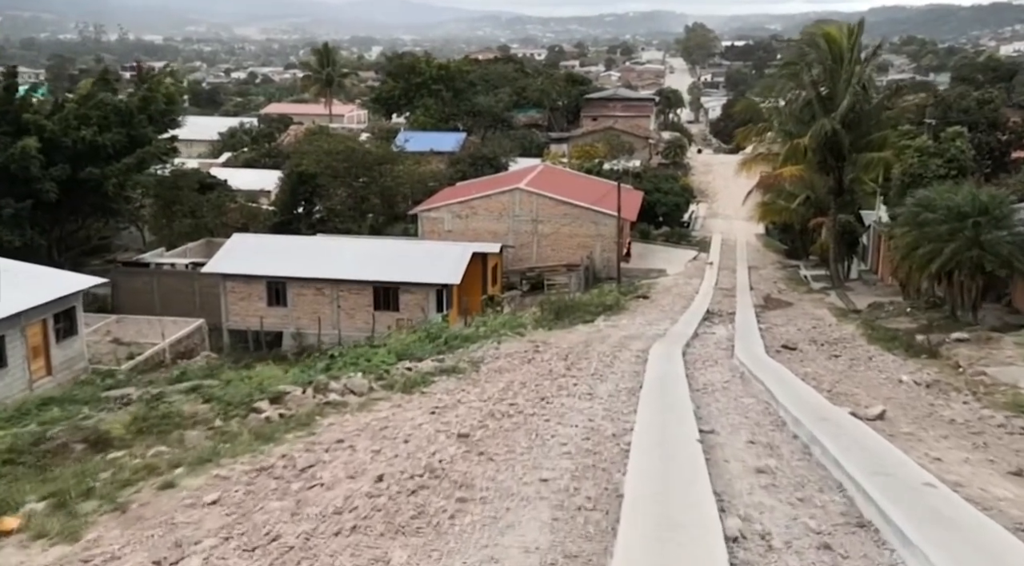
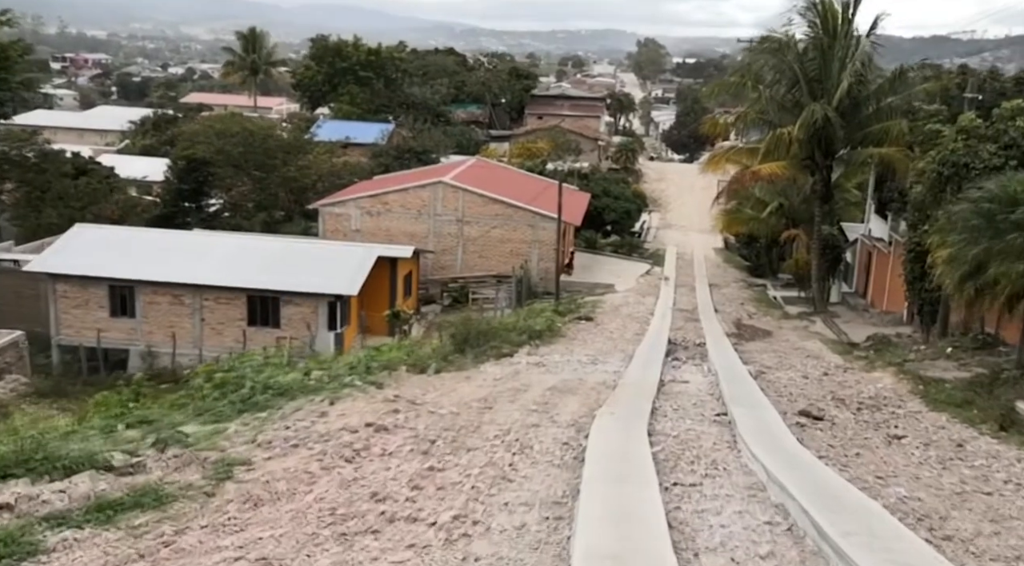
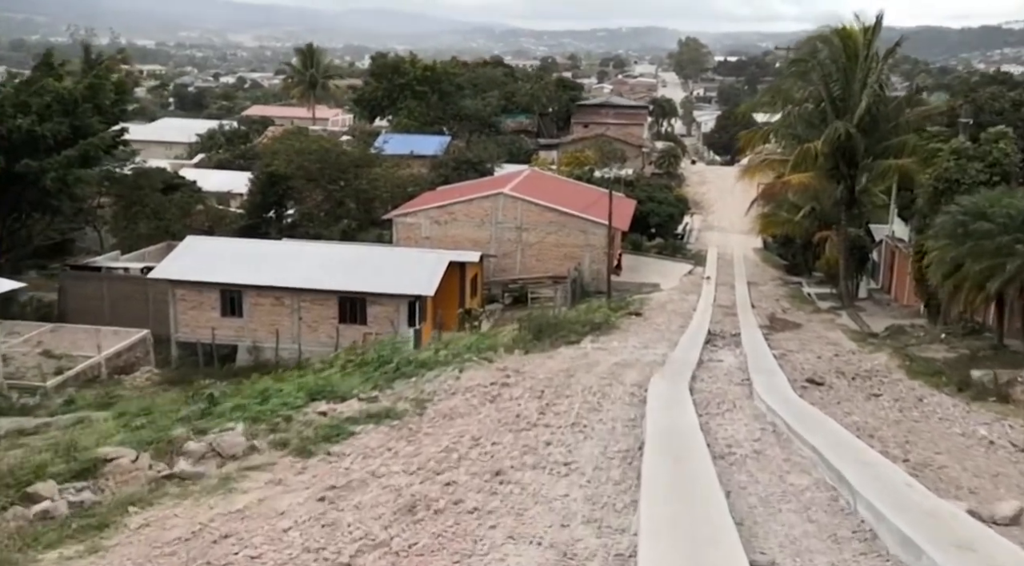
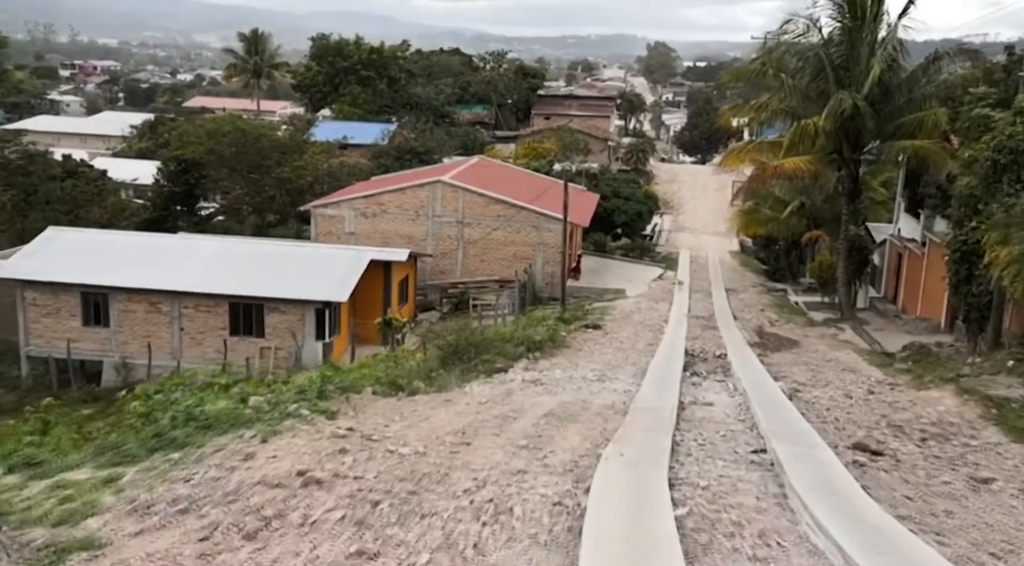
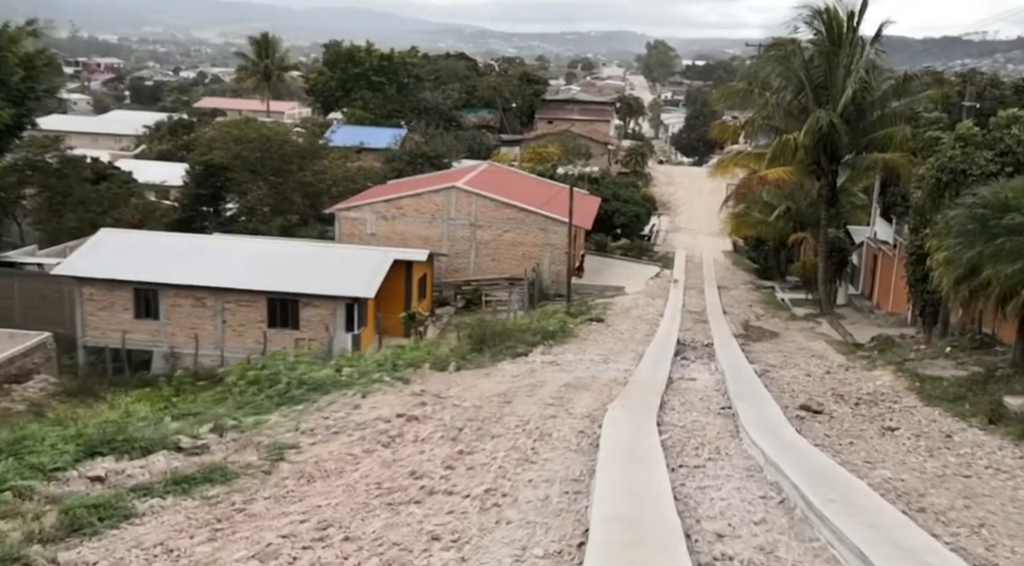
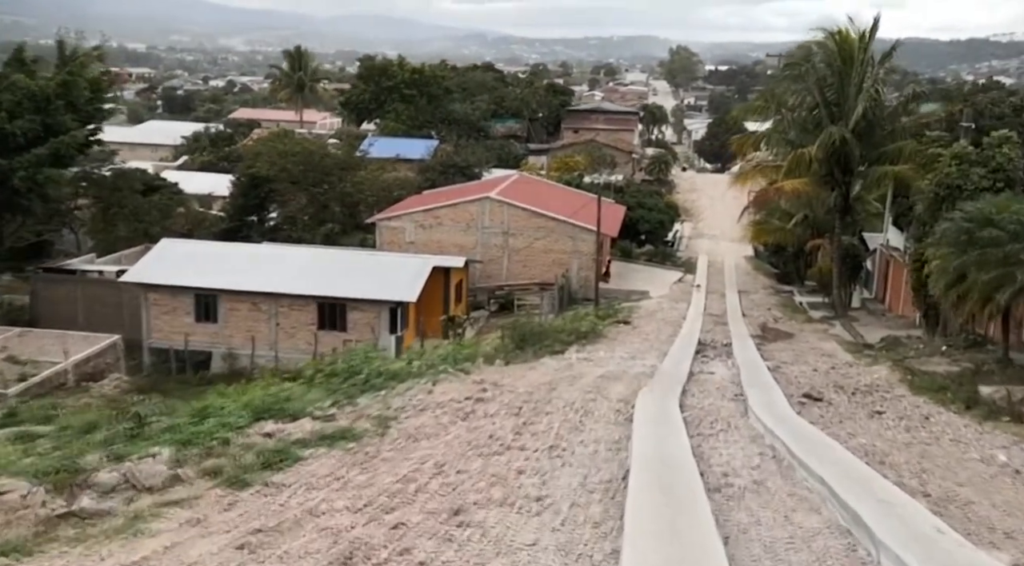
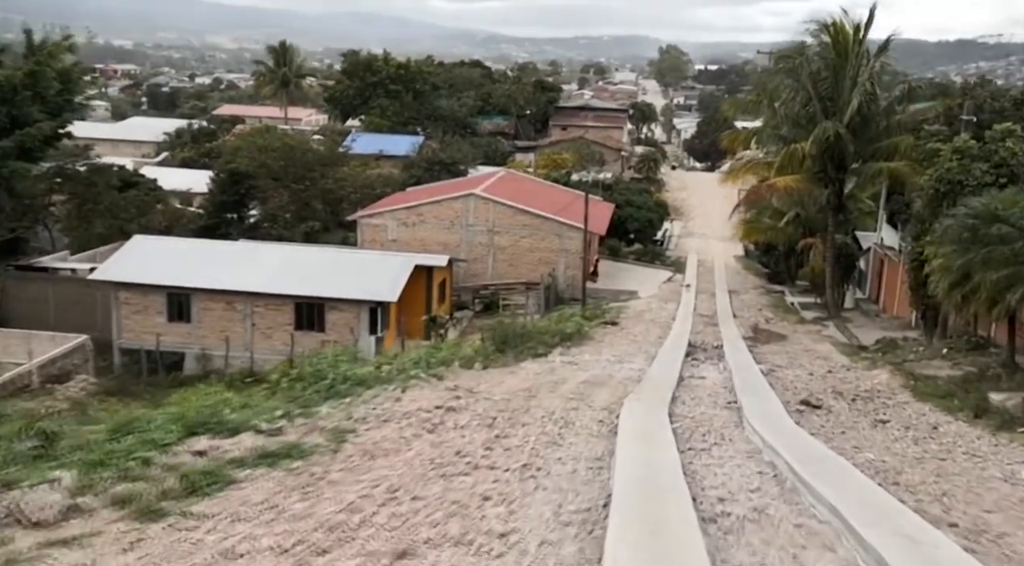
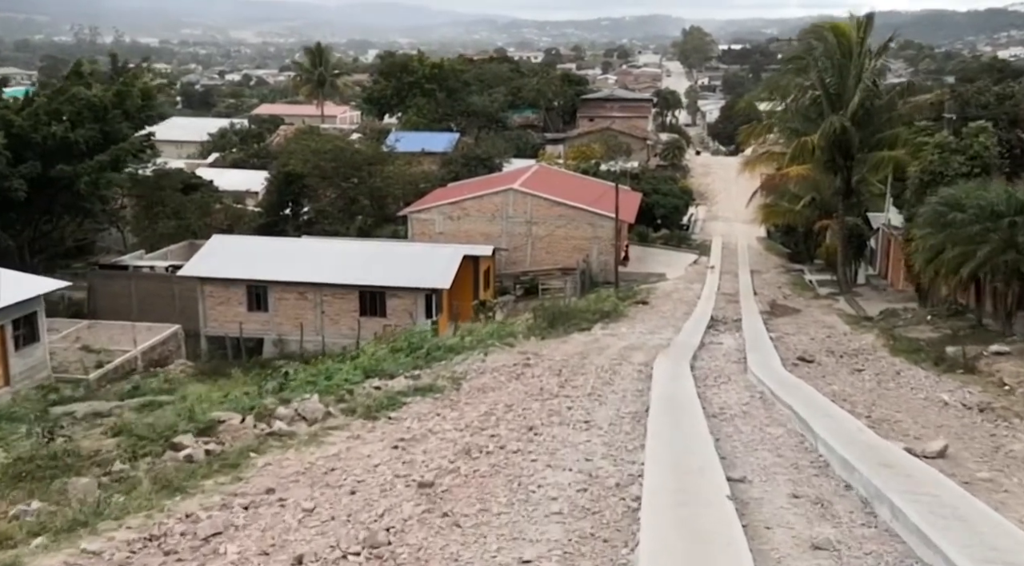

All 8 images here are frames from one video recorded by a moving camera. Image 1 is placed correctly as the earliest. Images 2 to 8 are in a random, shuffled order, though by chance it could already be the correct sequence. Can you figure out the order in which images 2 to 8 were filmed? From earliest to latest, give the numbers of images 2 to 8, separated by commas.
8, 3, 6, 7, 5, 2, 4
